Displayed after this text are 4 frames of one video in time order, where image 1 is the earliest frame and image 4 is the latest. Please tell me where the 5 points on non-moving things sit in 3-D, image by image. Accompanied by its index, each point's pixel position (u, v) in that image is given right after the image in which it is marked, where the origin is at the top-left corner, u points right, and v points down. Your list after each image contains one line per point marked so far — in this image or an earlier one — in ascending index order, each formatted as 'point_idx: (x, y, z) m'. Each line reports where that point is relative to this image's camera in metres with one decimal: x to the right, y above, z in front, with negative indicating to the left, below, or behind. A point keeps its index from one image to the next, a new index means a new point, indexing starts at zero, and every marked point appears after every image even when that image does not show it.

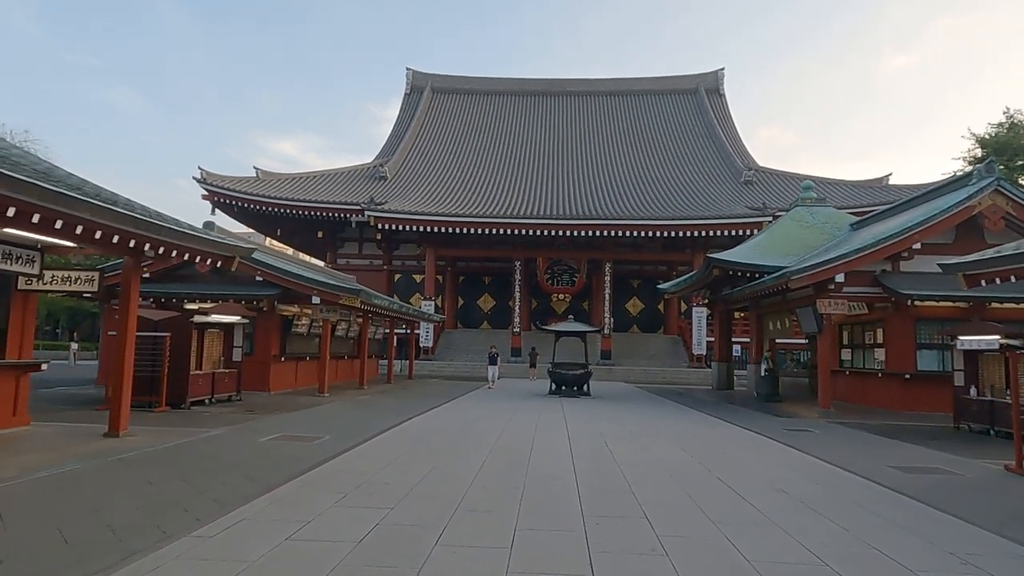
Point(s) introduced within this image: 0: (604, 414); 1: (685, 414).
0: (+2.0, -2.8, +14.5) m
1: (+4.3, -3.1, +15.9) m
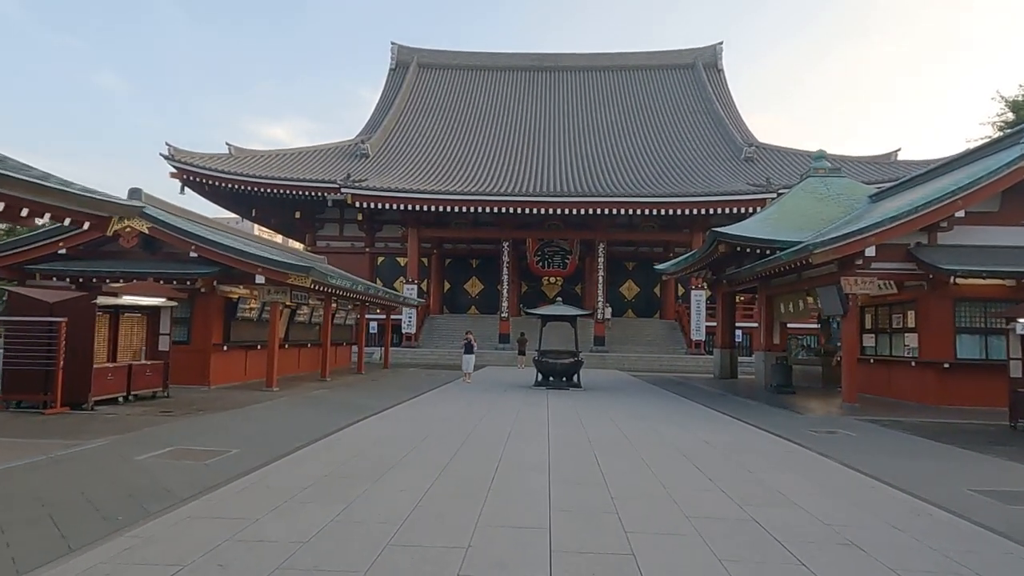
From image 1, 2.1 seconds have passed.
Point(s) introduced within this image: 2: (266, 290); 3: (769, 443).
0: (+1.6, -2.3, +12.4) m
1: (+3.8, -2.6, +13.9) m
2: (-5.2, 0.0, +13.9) m
3: (+3.7, -2.2, +9.6) m
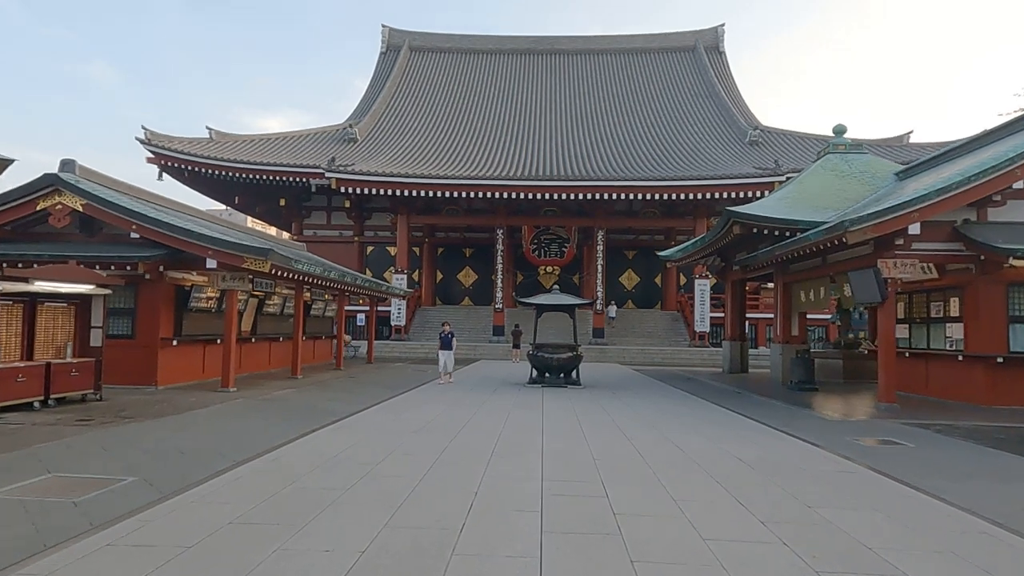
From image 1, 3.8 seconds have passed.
0: (+1.4, -2.1, +10.8) m
1: (+3.6, -2.3, +12.2) m
2: (-5.4, +0.2, +12.2) m
3: (+3.6, -2.0, +8.0) m
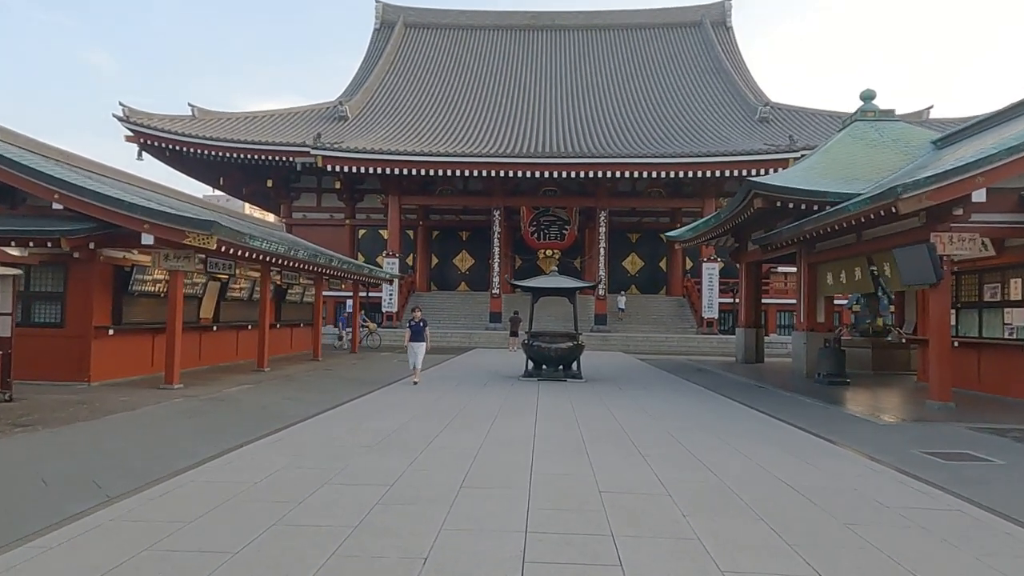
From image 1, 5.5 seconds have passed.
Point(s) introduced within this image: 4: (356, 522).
0: (+1.3, -1.8, +9.1) m
1: (+3.5, -2.0, +10.6) m
2: (-5.6, +0.5, +10.5) m
3: (+3.4, -1.8, +6.3) m
4: (-1.0, -1.5, +4.0) m
